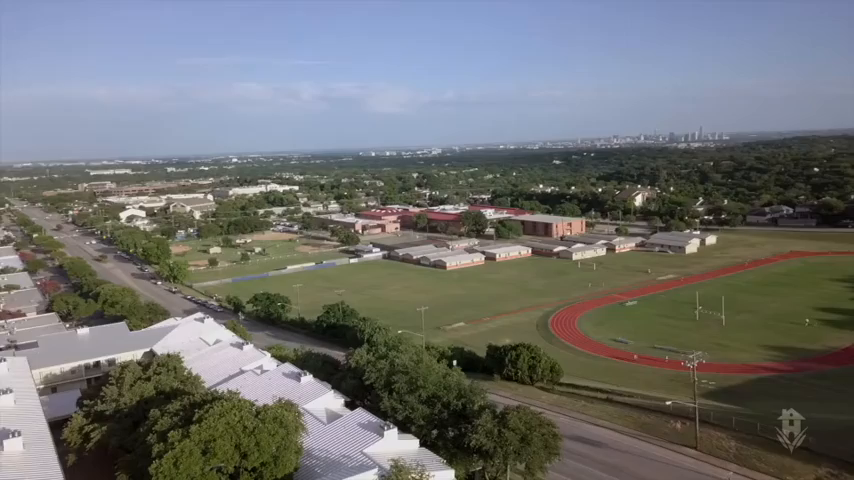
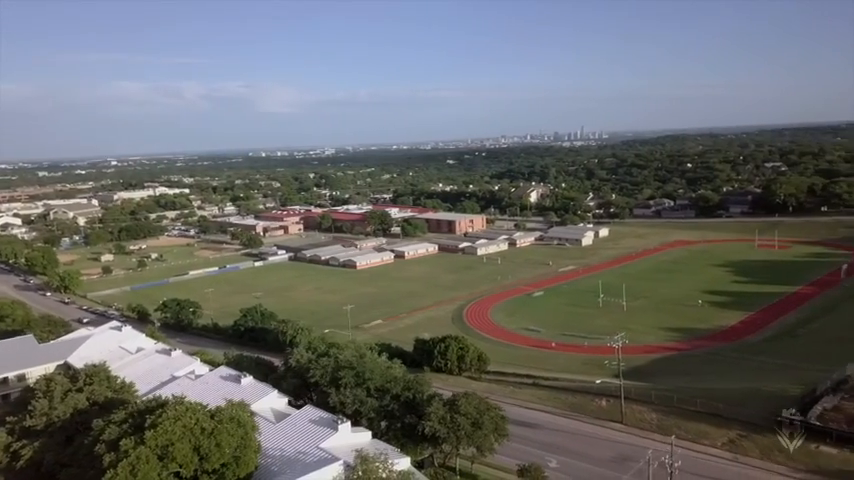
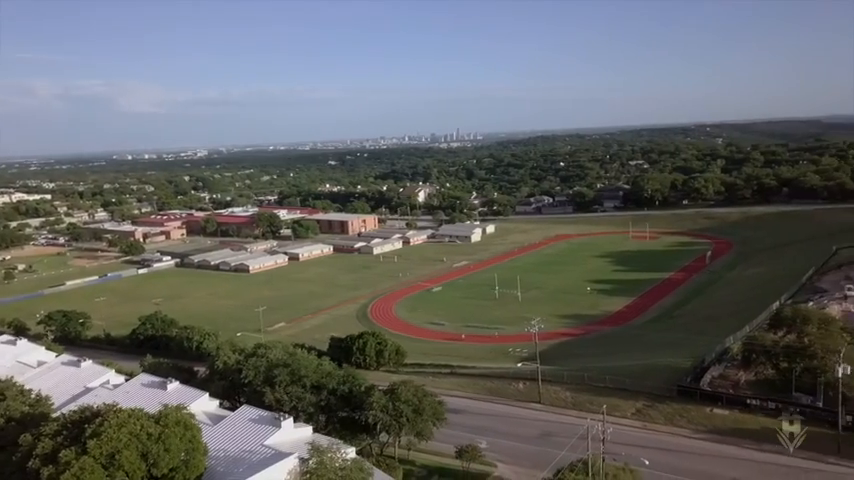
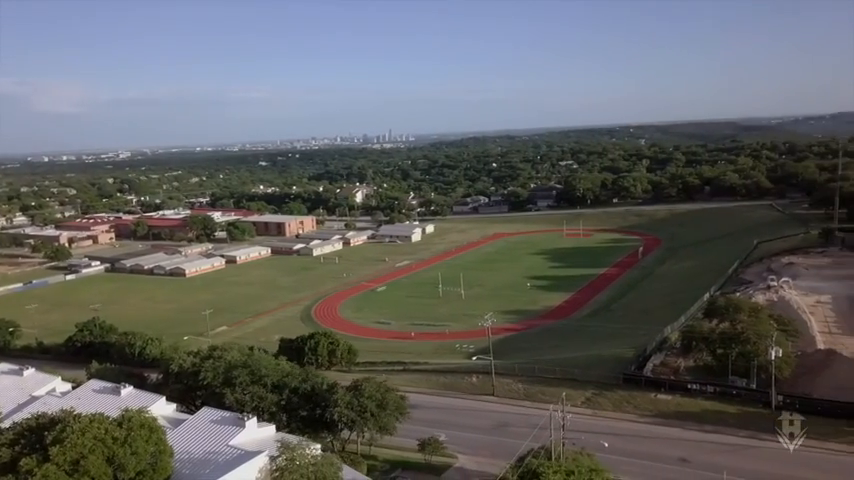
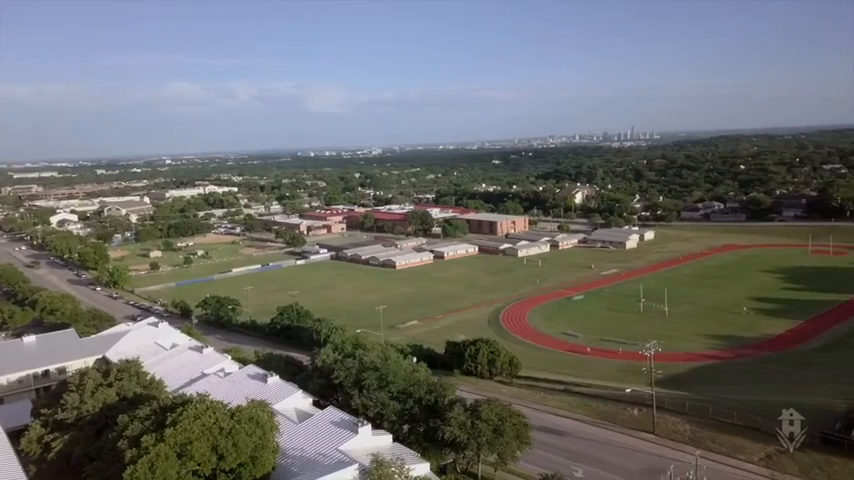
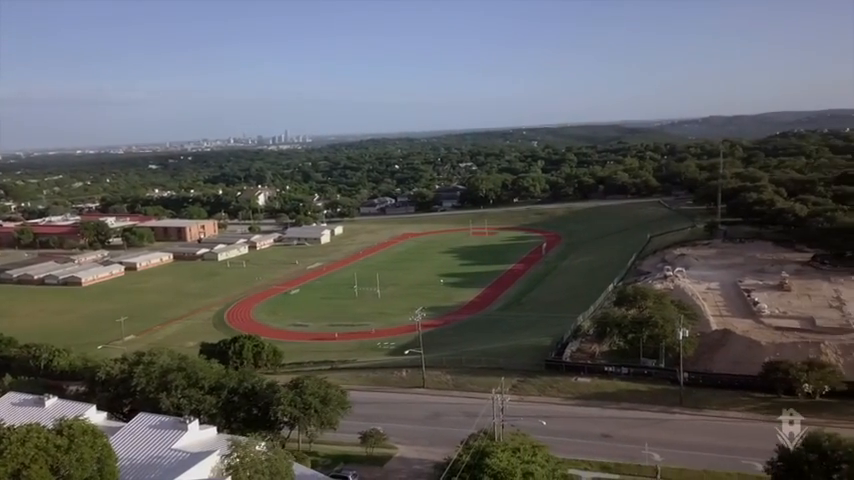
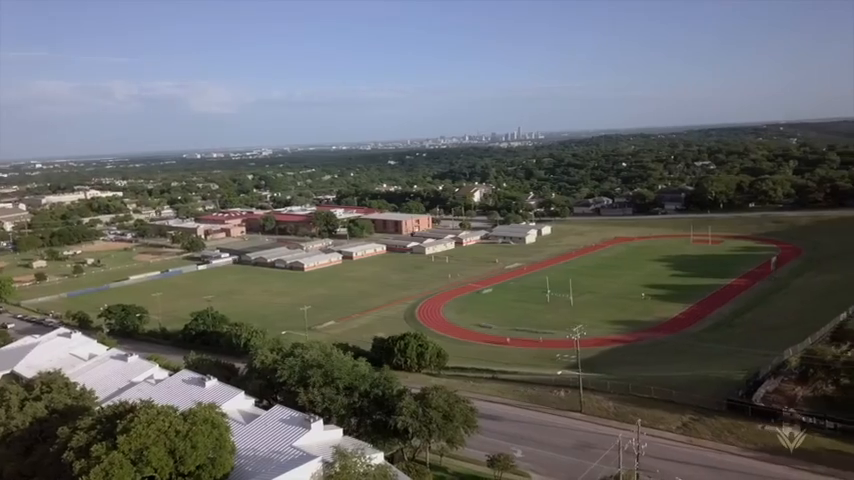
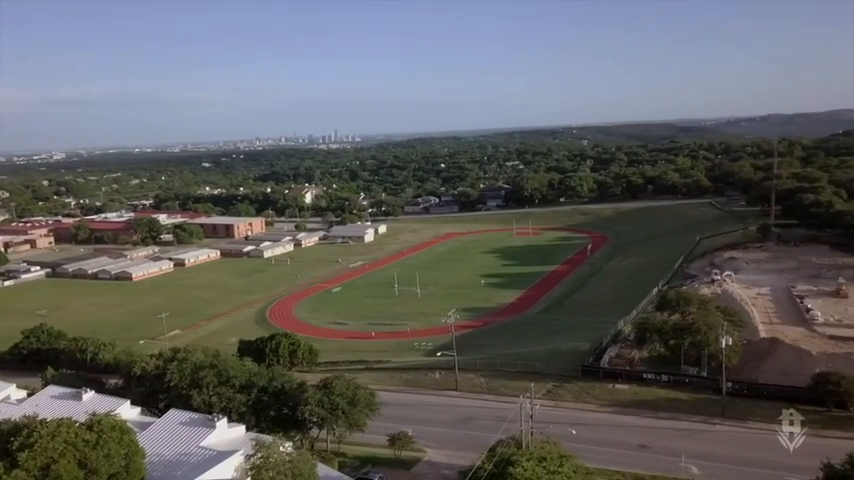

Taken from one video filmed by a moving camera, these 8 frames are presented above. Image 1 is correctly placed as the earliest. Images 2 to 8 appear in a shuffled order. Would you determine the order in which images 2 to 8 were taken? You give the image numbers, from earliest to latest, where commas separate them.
5, 2, 7, 3, 4, 8, 6
